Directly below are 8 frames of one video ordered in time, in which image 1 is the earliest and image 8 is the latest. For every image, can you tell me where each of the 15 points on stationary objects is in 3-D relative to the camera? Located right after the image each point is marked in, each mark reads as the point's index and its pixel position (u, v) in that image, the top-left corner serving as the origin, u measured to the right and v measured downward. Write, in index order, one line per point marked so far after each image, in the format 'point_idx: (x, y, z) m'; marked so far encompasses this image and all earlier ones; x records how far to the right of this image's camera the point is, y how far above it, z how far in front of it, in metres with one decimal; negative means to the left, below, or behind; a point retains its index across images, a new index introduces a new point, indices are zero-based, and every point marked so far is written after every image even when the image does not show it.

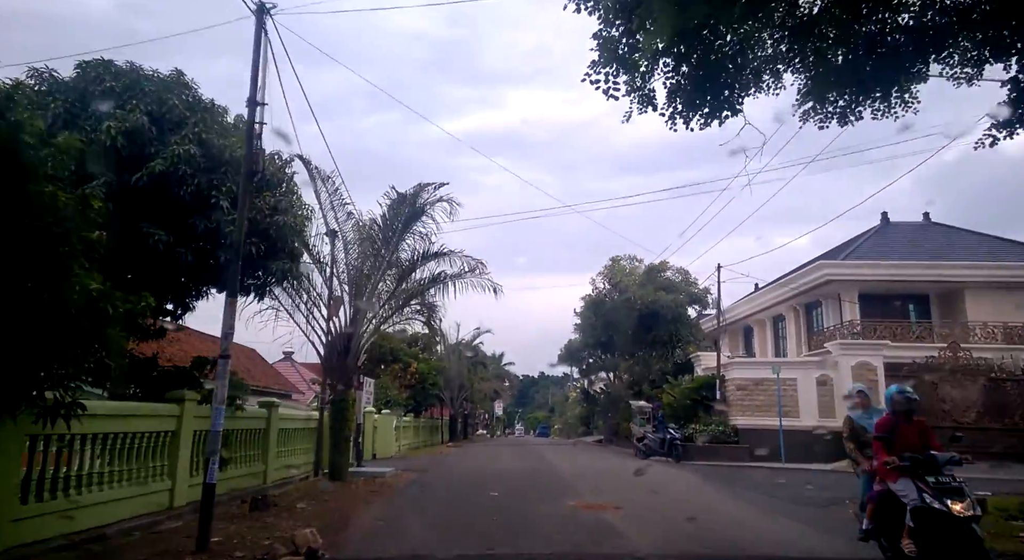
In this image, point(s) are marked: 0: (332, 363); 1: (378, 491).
0: (-4.1, -1.9, +15.5) m
1: (-2.8, -4.4, +14.2) m
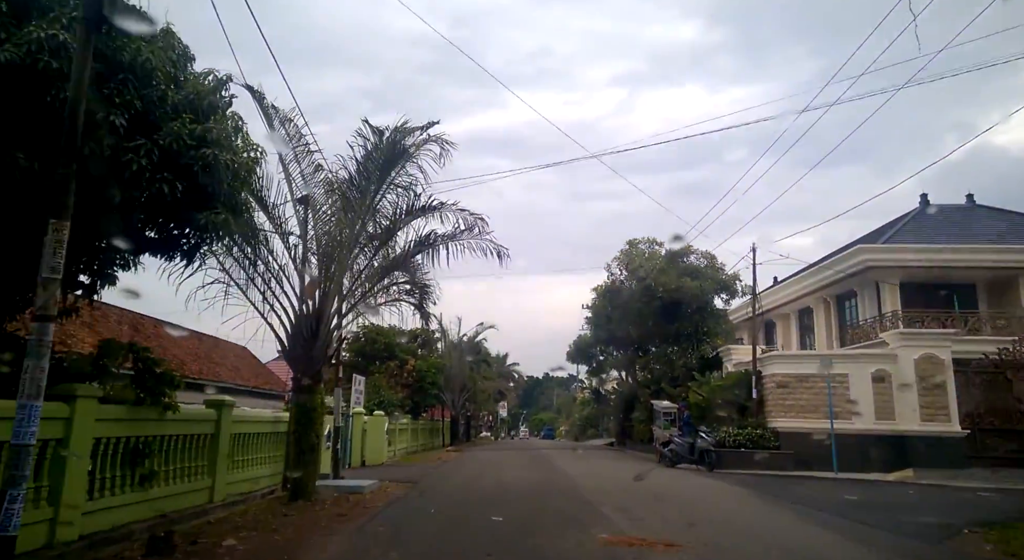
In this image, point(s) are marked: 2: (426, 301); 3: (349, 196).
0: (-4.0, -1.3, +12.4) m
1: (-2.7, -3.9, +11.1) m
2: (-2.0, -0.5, +16.1) m
3: (-3.0, +1.6, +12.5) m
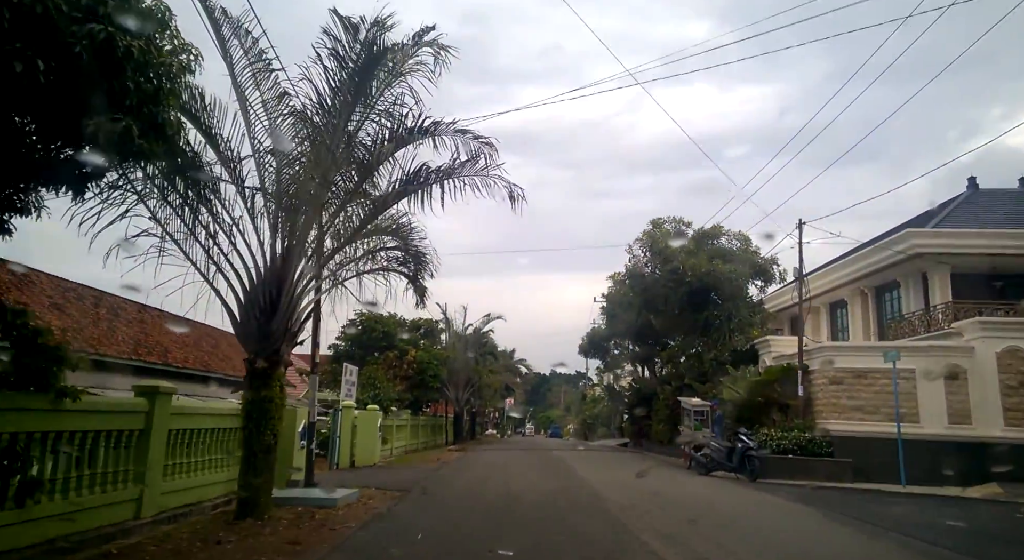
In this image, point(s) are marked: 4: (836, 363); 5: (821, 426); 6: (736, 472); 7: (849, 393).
0: (-3.8, -0.7, +9.7) m
1: (-2.5, -3.2, +8.4) m
2: (-1.8, +0.1, +13.4) m
3: (-2.8, +2.2, +9.7) m
4: (+8.6, -2.2, +17.9) m
5: (+8.2, -3.9, +17.9) m
6: (+5.8, -5.0, +17.6) m
7: (+8.8, -3.0, +17.6) m
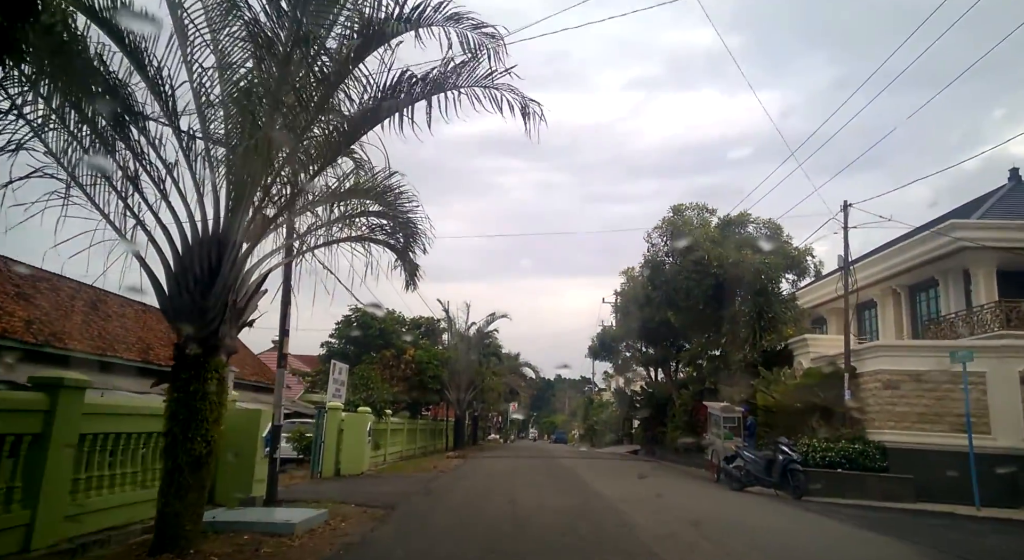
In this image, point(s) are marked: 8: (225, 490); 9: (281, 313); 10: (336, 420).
0: (-3.6, -0.2, +7.4) m
1: (-2.4, -2.8, +6.1) m
2: (-1.6, +0.5, +11.1) m
3: (-2.6, +2.6, +7.5) m
4: (+8.7, -1.9, +15.5) m
5: (+8.3, -3.6, +15.5) m
6: (+5.9, -4.7, +15.2) m
7: (+8.9, -2.7, +15.3) m
8: (-4.7, -3.5, +11.0) m
9: (-3.9, -0.6, +11.3) m
10: (-4.9, -3.9, +18.9) m
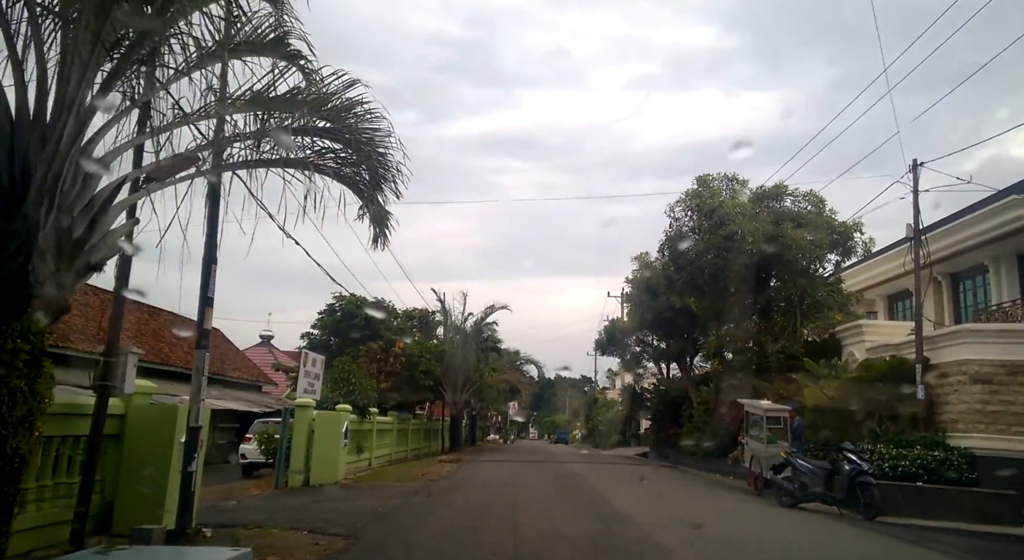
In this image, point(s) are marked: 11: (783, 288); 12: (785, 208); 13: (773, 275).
0: (-3.6, +0.4, +4.5) m
1: (-2.4, -2.2, +3.2) m
2: (-1.6, +1.1, +8.2) m
3: (-2.6, +3.2, +4.6) m
4: (+8.7, -1.4, +12.6) m
5: (+8.3, -3.0, +12.6) m
6: (+6.0, -4.1, +12.3) m
7: (+9.0, -2.1, +12.4) m
8: (-4.7, -2.8, +8.1) m
9: (-3.8, 0.0, +8.4) m
10: (-4.9, -3.3, +15.9) m
11: (+7.6, -0.3, +18.8) m
12: (+7.8, +2.1, +19.4) m
13: (+7.4, +0.1, +19.1) m
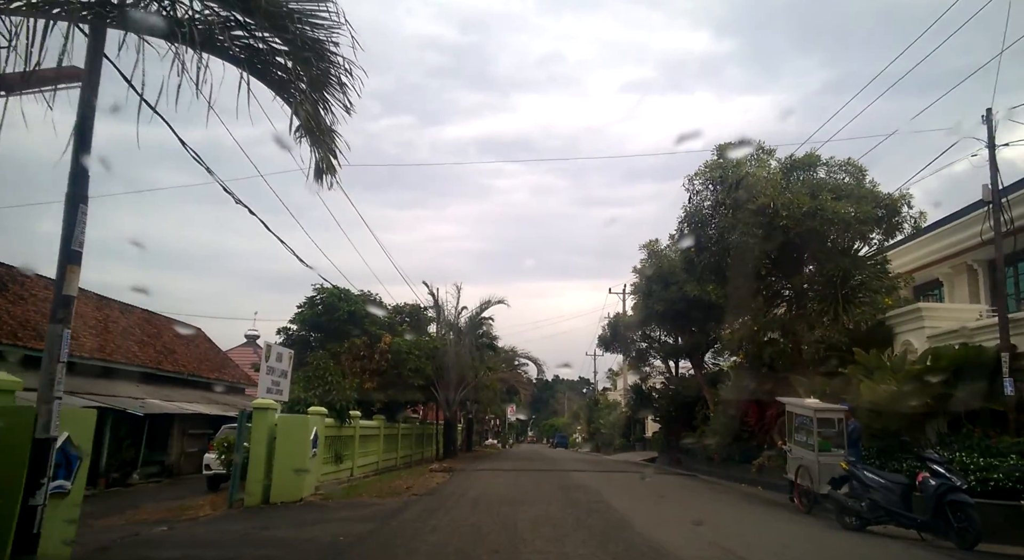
0: (-3.6, +0.9, +2.0) m
1: (-2.4, -1.7, +0.7) m
2: (-1.6, +1.6, +5.7) m
3: (-2.6, +3.7, +2.1) m
4: (+8.7, -0.9, +10.1) m
5: (+8.3, -2.5, +10.1) m
6: (+5.9, -3.6, +9.8) m
7: (+8.9, -1.6, +9.9) m
8: (-4.7, -2.4, +5.6) m
9: (-3.9, +0.5, +5.9) m
10: (-4.9, -2.9, +13.4) m
11: (+7.5, +0.2, +16.4) m
12: (+7.8, +2.6, +17.0) m
13: (+7.4, +0.5, +16.7) m
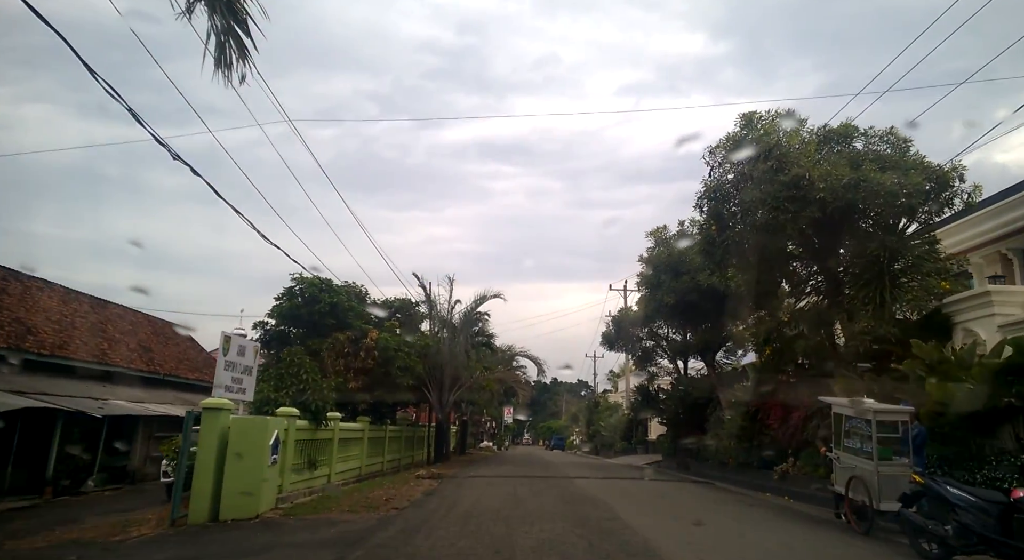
0: (-3.6, +1.3, -0.1) m
1: (-2.4, -1.3, -1.4) m
2: (-1.6, +2.0, +3.6) m
3: (-2.6, +4.1, 0.0) m
4: (+8.7, -0.5, +8.1) m
5: (+8.3, -2.2, +8.1) m
6: (+5.9, -3.3, +7.8) m
7: (+8.9, -1.2, +7.9) m
8: (-4.7, -2.0, +3.5) m
9: (-3.9, +0.9, +3.8) m
10: (-5.0, -2.5, +11.3) m
11: (+7.4, +0.6, +14.3) m
12: (+7.7, +2.9, +14.9) m
13: (+7.3, +0.9, +14.6) m
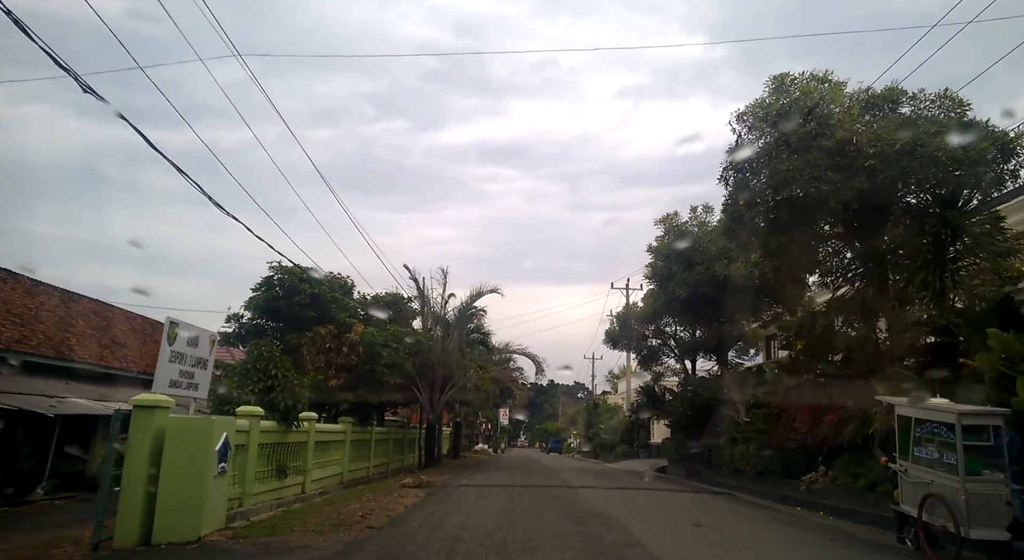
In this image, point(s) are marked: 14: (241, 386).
0: (-3.6, +1.7, -2.1) m
1: (-2.3, -0.9, -3.4) m
2: (-1.6, +2.4, +1.6) m
3: (-2.5, +4.5, -1.9) m
4: (+8.7, -0.1, +6.2) m
5: (+8.3, -1.8, +6.1) m
6: (+5.9, -2.9, +5.8) m
7: (+8.9, -0.9, +5.9) m
8: (-4.7, -1.6, +1.5) m
9: (-3.8, +1.3, +1.8) m
10: (-5.0, -2.1, +9.3) m
11: (+7.4, +0.9, +12.4) m
12: (+7.7, +3.2, +13.0) m
13: (+7.3, +1.2, +12.7) m
14: (-6.0, -2.3, +15.0) m
